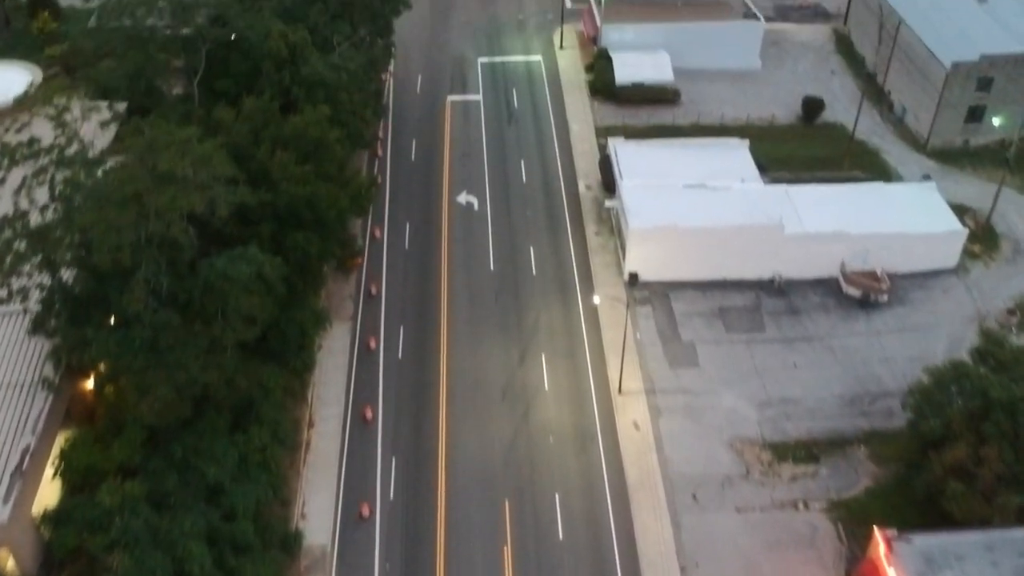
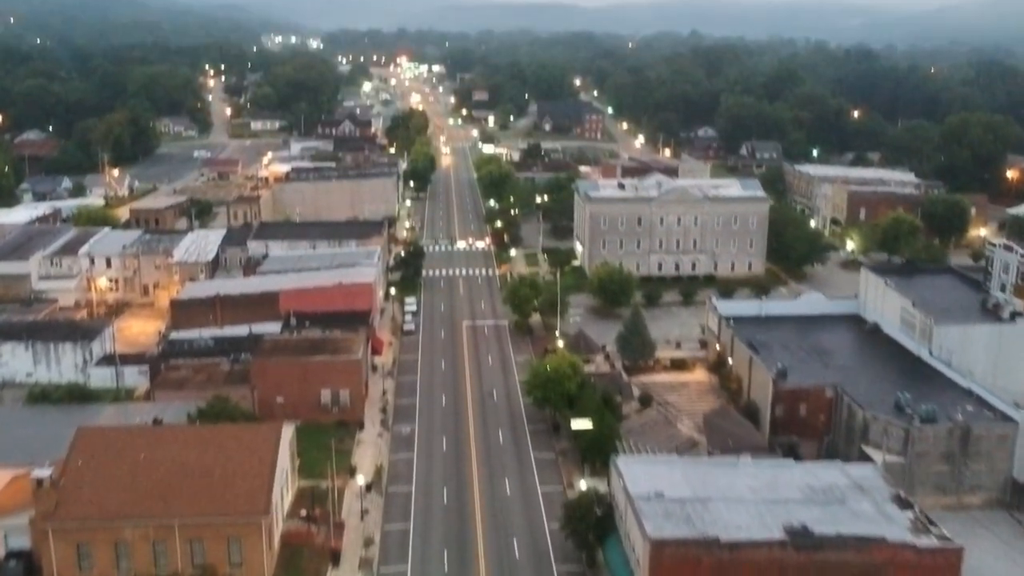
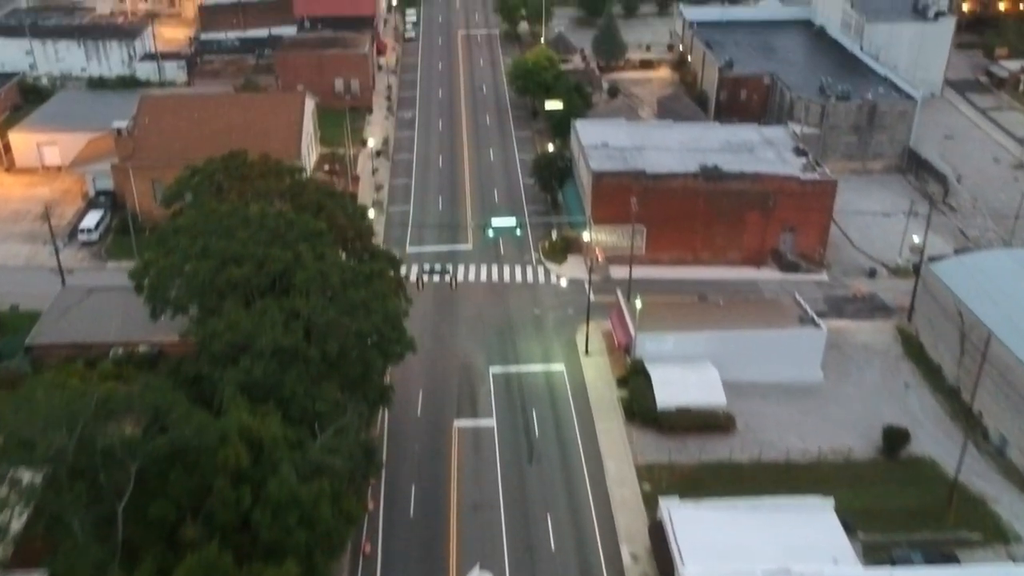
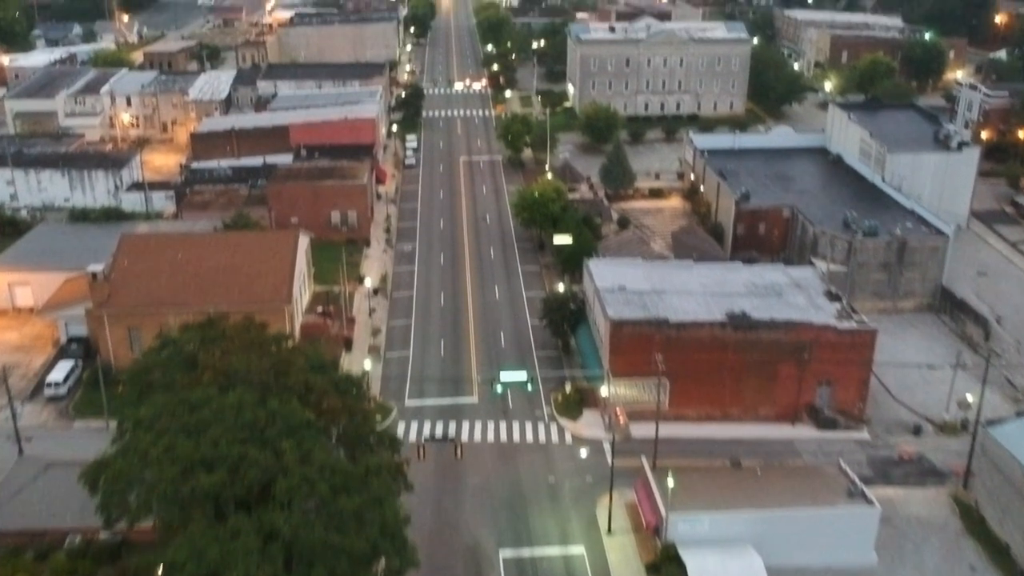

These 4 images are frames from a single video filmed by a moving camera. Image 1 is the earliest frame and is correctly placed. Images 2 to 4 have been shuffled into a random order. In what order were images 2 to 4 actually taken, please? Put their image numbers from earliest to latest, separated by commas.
3, 4, 2
